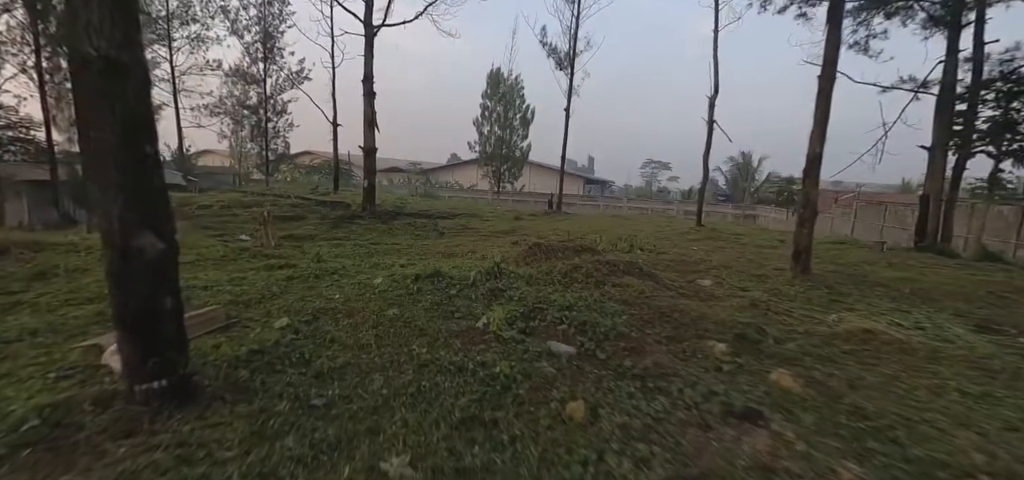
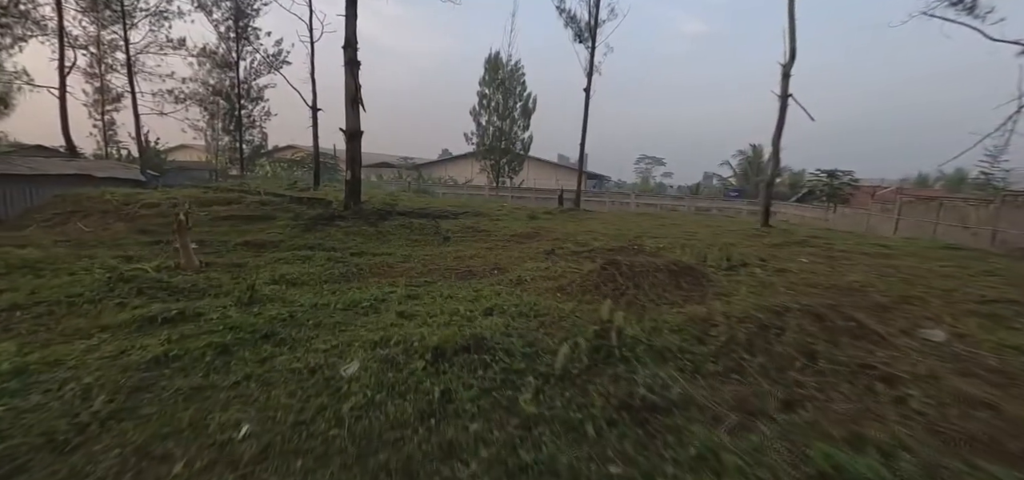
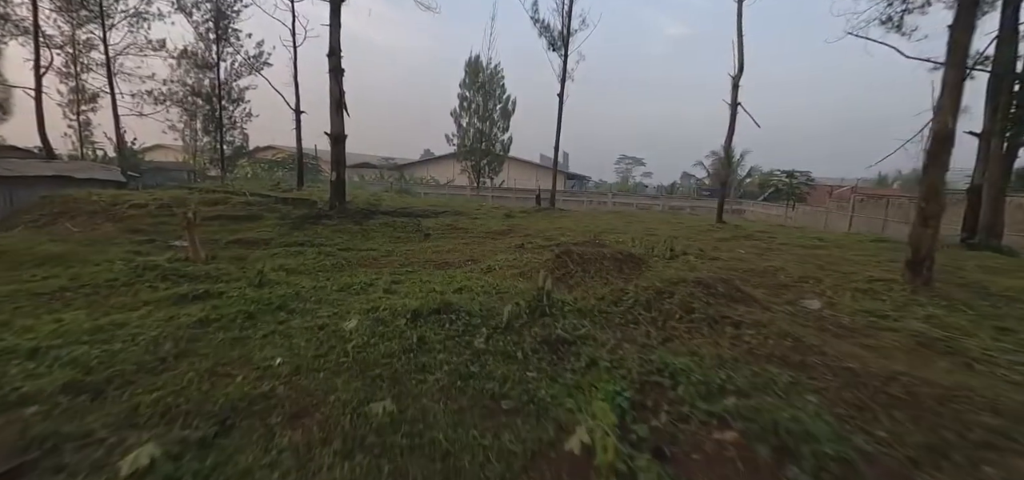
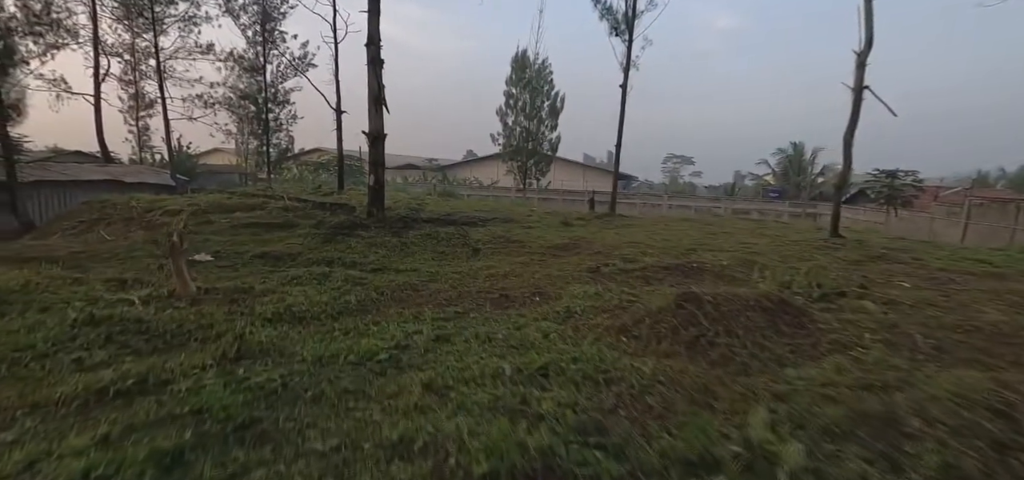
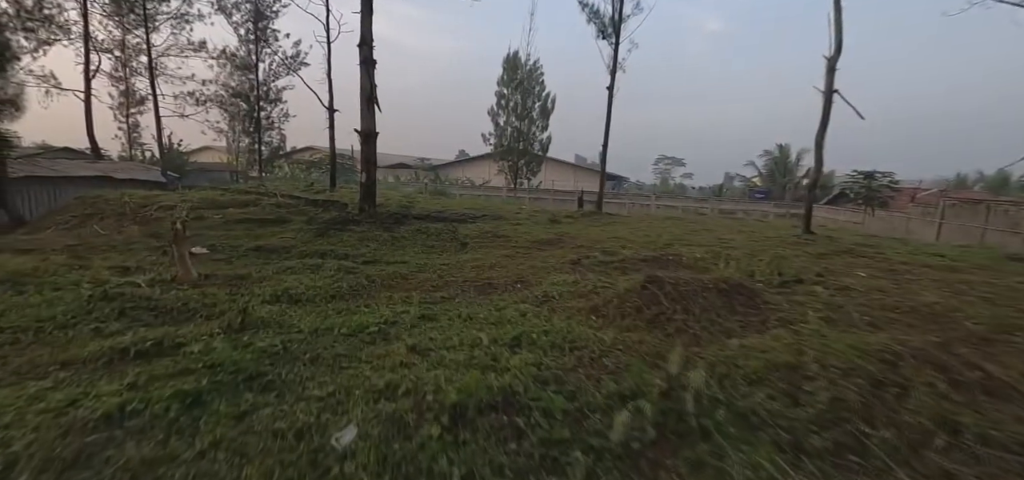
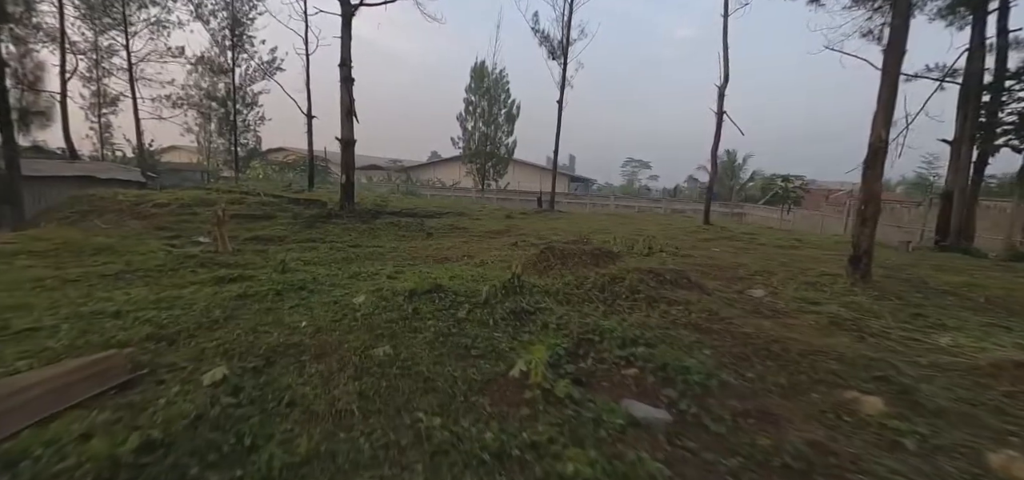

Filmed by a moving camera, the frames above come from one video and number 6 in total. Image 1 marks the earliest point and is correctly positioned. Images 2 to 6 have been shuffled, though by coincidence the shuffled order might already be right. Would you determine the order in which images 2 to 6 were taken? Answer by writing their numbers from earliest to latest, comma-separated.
6, 3, 2, 5, 4
